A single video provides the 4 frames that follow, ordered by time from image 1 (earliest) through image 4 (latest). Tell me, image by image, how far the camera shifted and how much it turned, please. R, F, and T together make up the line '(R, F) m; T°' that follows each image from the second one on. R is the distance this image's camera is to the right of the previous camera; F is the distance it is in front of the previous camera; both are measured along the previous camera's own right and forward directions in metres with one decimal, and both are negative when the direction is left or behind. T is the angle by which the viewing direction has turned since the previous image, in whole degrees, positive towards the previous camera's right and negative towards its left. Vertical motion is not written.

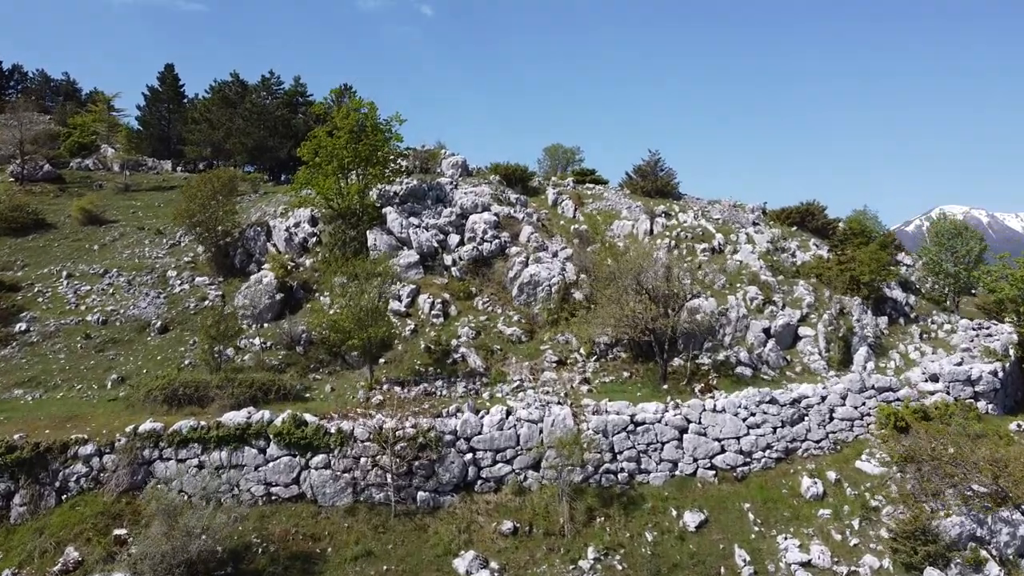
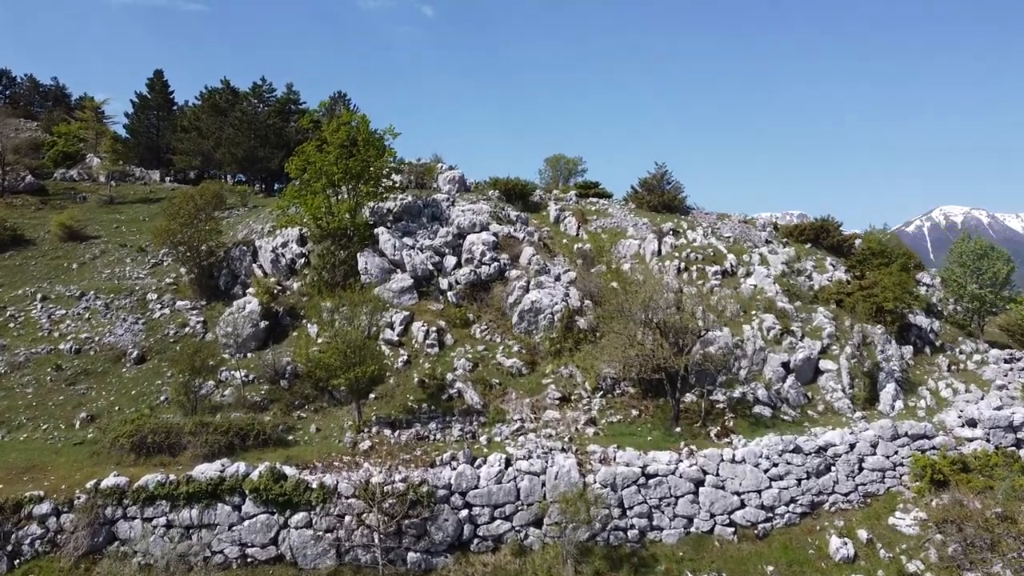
(0.0, +1.9) m; 0°
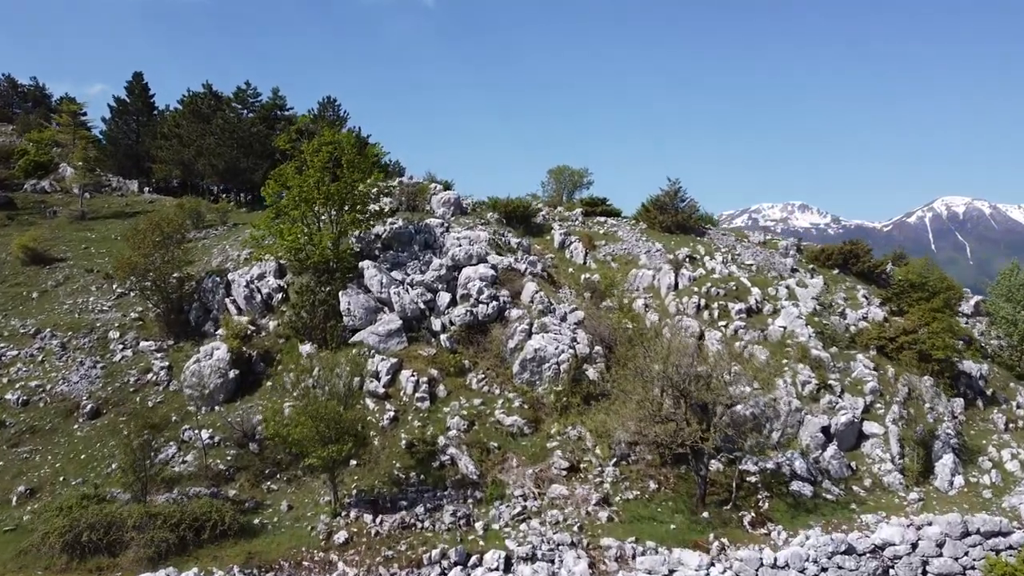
(0.0, +3.2) m; 0°
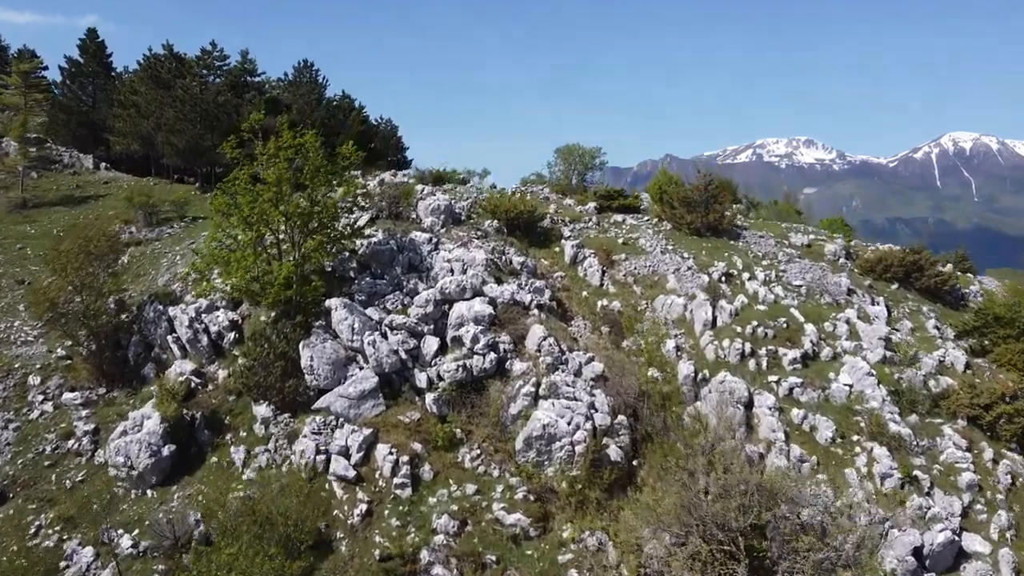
(0.0, +5.4) m; 0°
